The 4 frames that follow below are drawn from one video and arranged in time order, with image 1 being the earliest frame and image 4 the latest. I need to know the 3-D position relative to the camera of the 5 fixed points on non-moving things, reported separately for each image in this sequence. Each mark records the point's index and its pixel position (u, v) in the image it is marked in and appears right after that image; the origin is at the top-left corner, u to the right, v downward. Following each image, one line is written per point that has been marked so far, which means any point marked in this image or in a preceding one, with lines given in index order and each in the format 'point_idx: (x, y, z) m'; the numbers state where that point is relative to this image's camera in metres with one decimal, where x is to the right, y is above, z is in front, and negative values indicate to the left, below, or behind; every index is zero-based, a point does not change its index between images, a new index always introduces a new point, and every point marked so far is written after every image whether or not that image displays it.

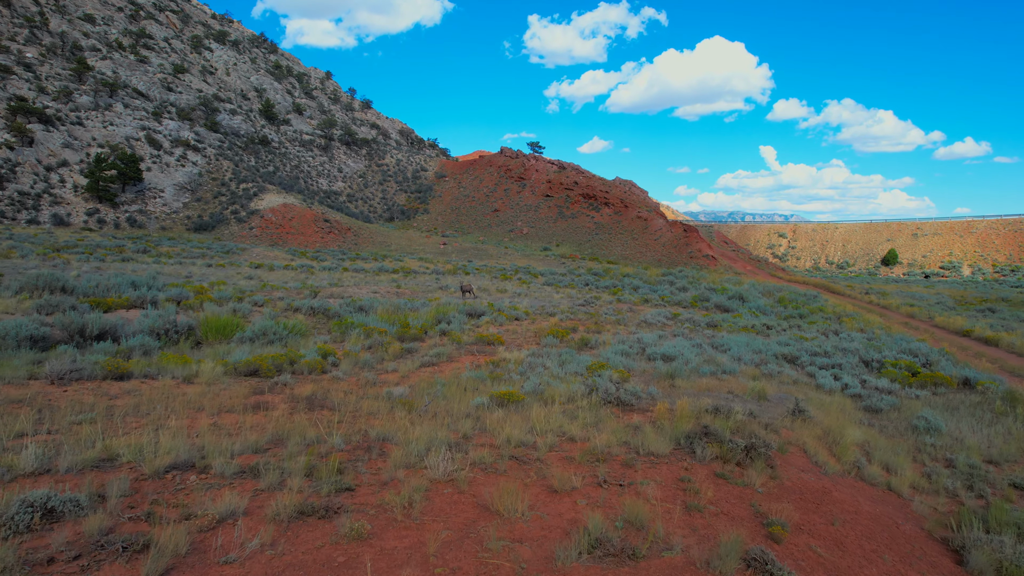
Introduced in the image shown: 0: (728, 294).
0: (+5.1, -0.1, +15.7) m
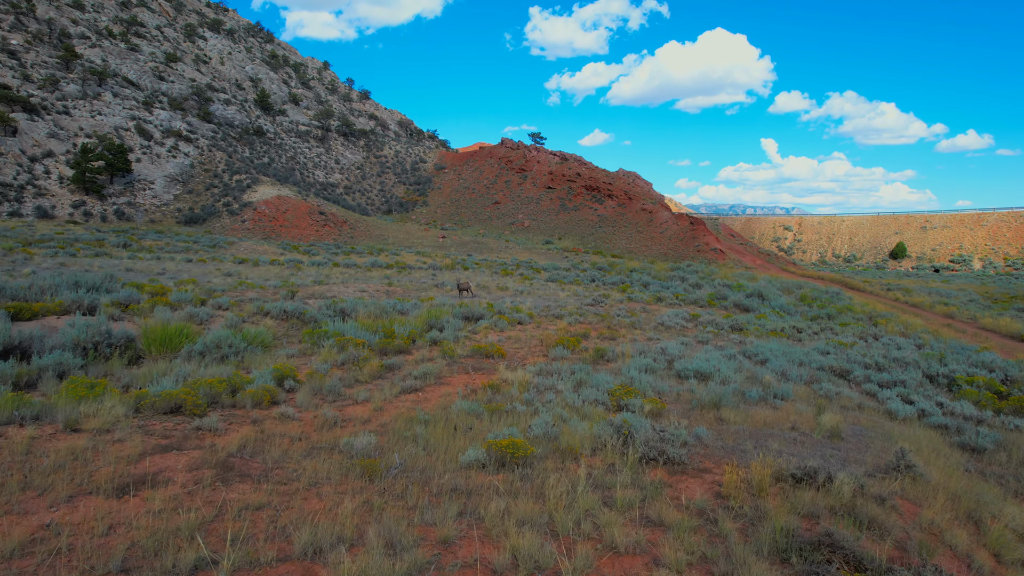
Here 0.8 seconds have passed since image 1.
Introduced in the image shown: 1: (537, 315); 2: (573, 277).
0: (+5.1, -0.1, +14.6) m
1: (+0.3, -0.4, +8.9) m
2: (+1.6, +0.3, +17.6) m
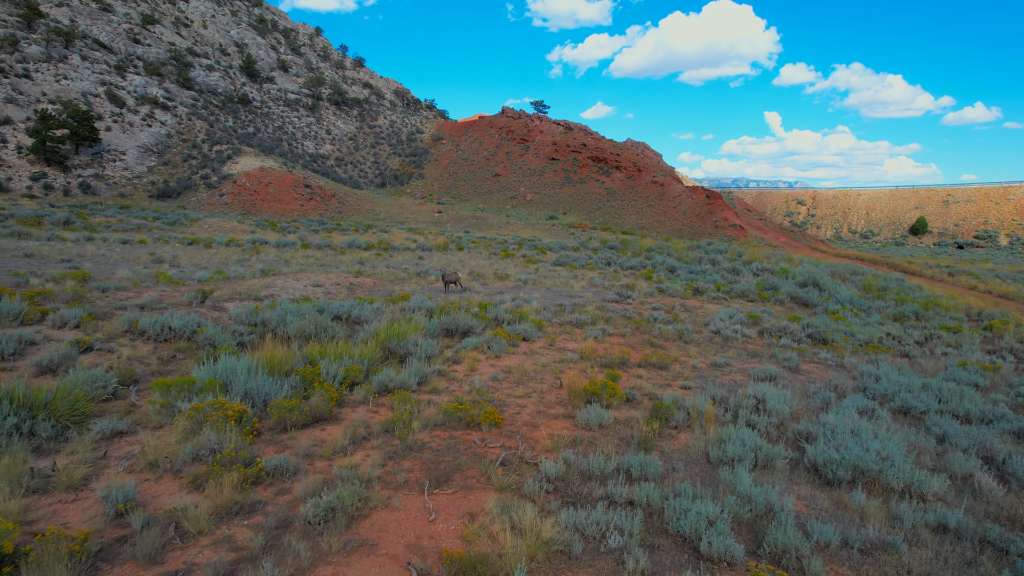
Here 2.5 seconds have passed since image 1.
0: (+5.2, +0.2, +12.1) m
1: (+0.3, -0.3, +6.4) m
2: (+1.7, +0.6, +15.1) m
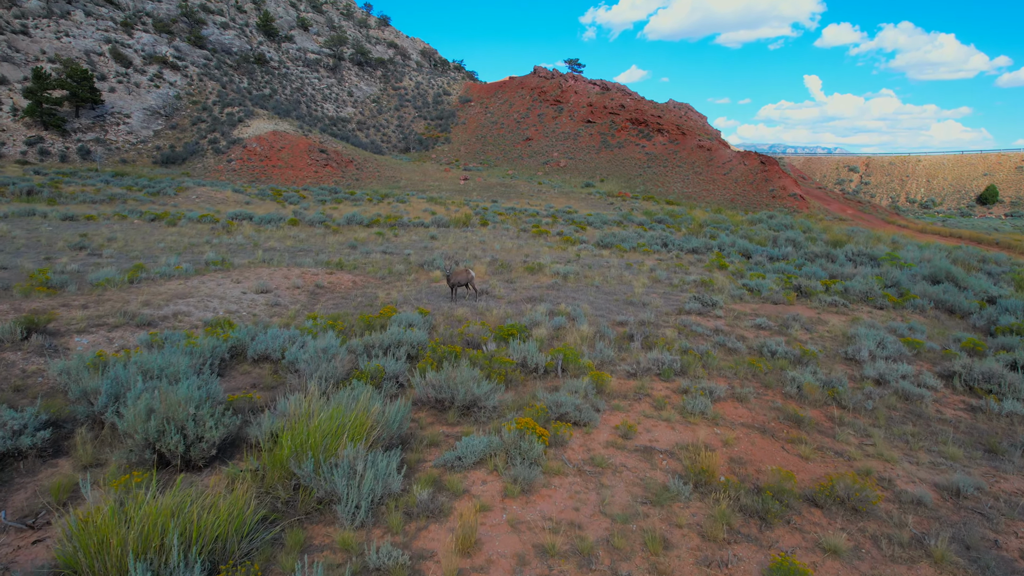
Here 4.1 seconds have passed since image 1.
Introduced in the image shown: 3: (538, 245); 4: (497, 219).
0: (+5.7, +0.3, +9.3) m
1: (+0.6, -0.5, +3.8) m
2: (+2.3, +0.9, +12.4) m
3: (+0.4, +0.7, +10.4) m
4: (-0.4, +1.6, +15.2) m
